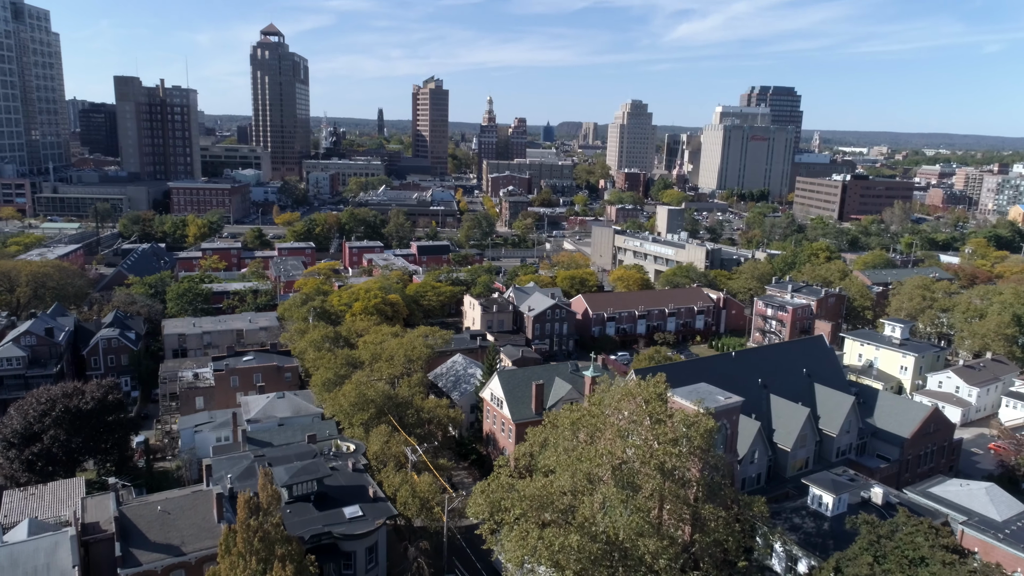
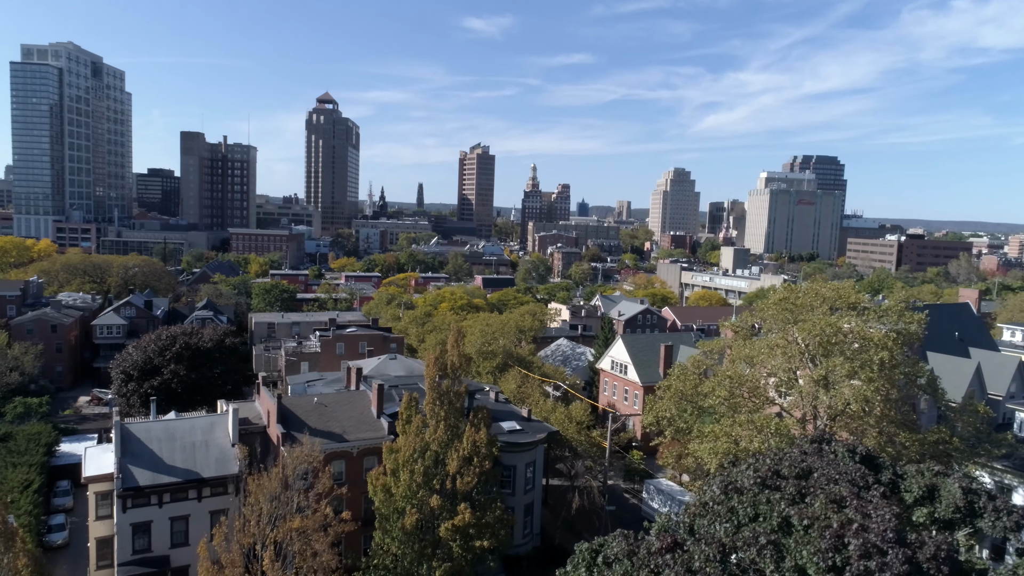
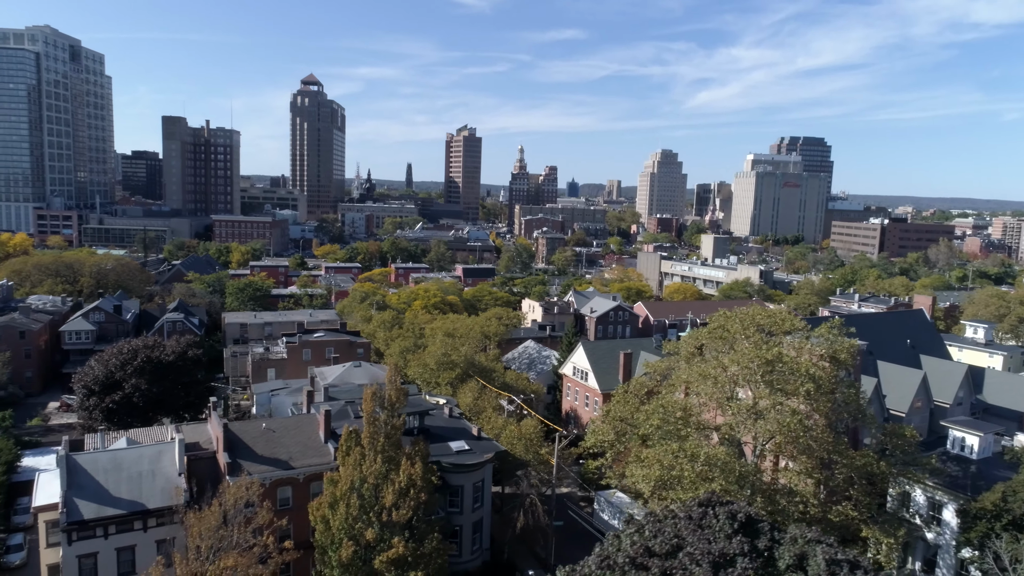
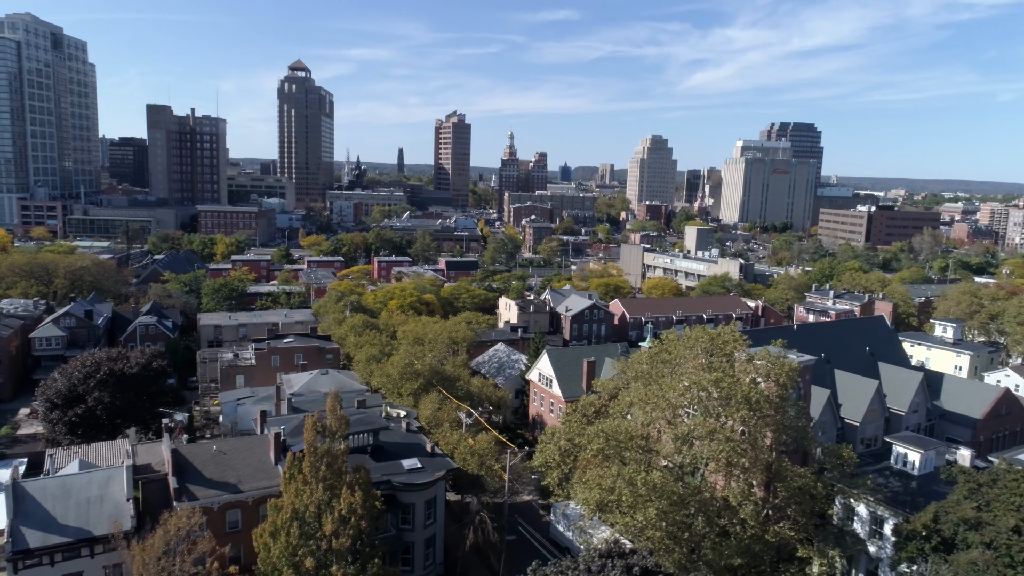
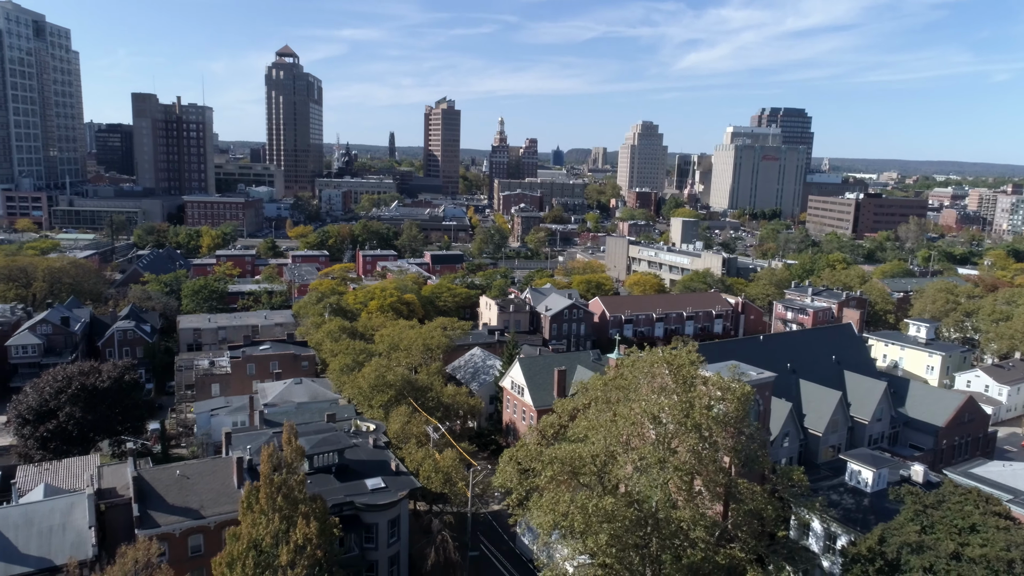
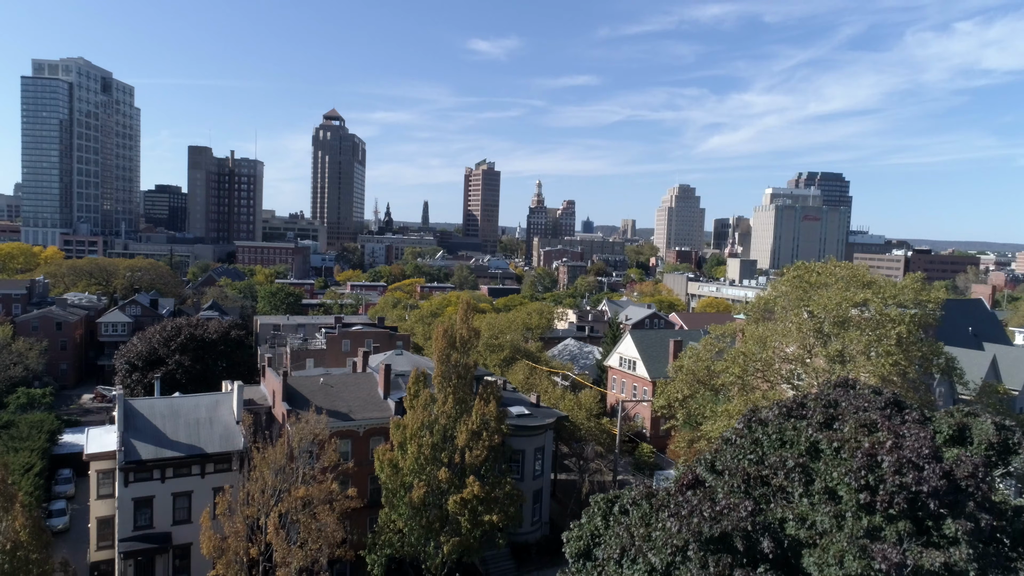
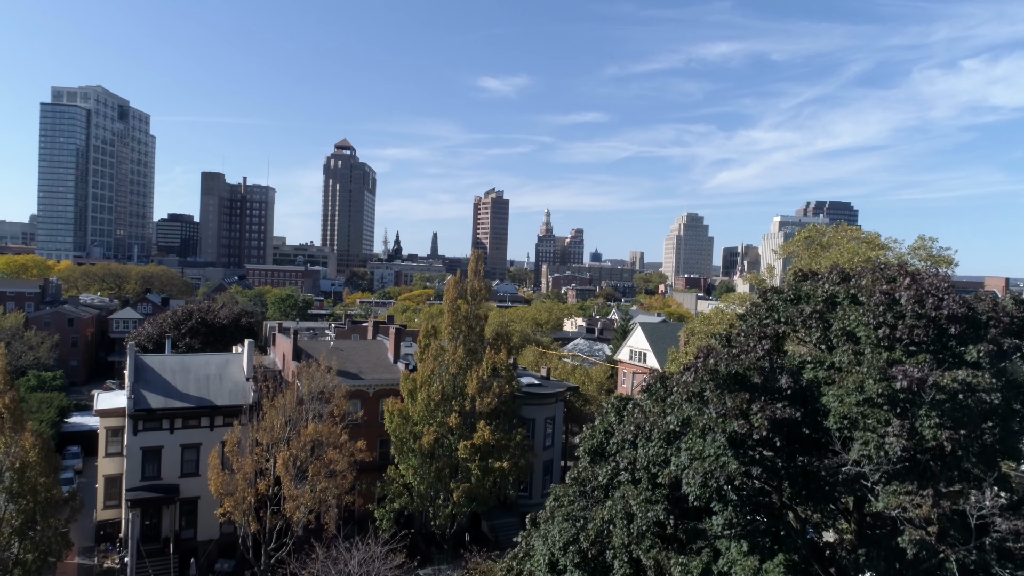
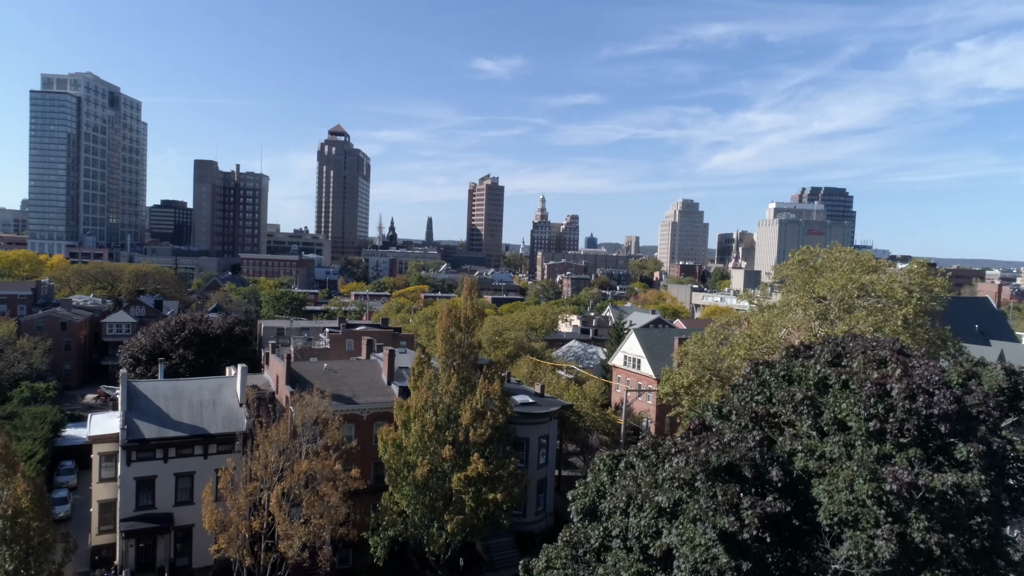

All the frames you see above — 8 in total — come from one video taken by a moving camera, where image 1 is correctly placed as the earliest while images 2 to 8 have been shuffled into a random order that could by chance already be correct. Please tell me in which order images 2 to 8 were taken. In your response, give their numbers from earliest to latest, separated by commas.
5, 4, 3, 2, 6, 8, 7
